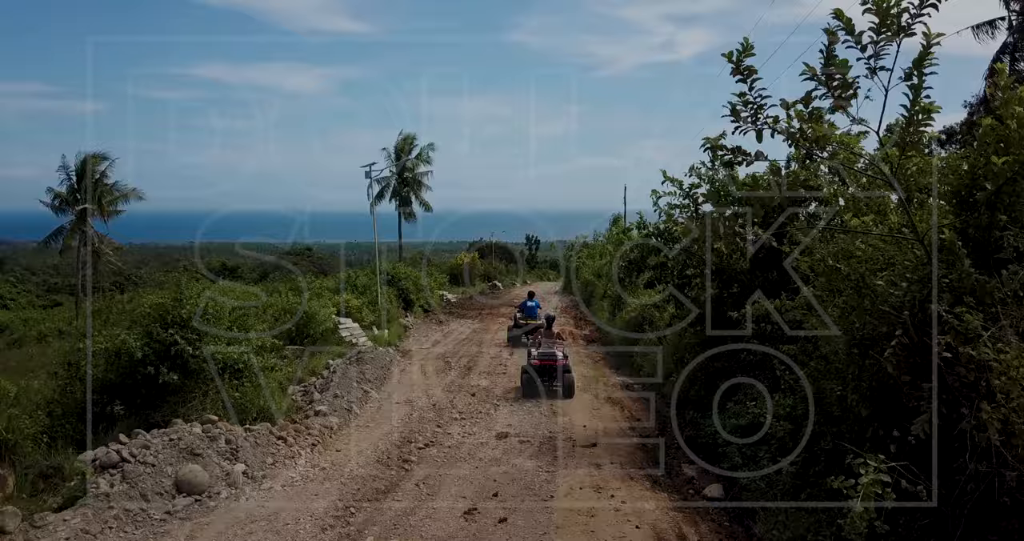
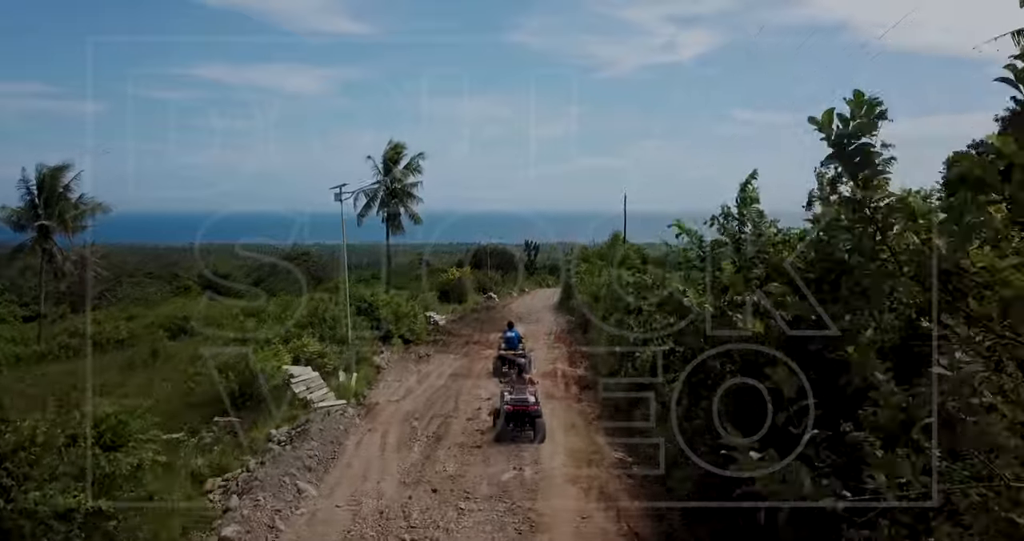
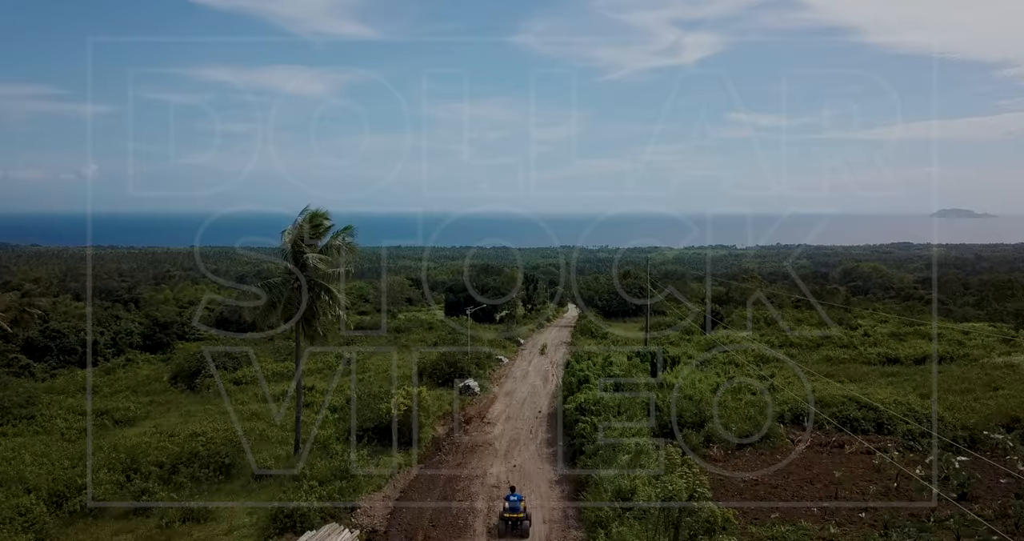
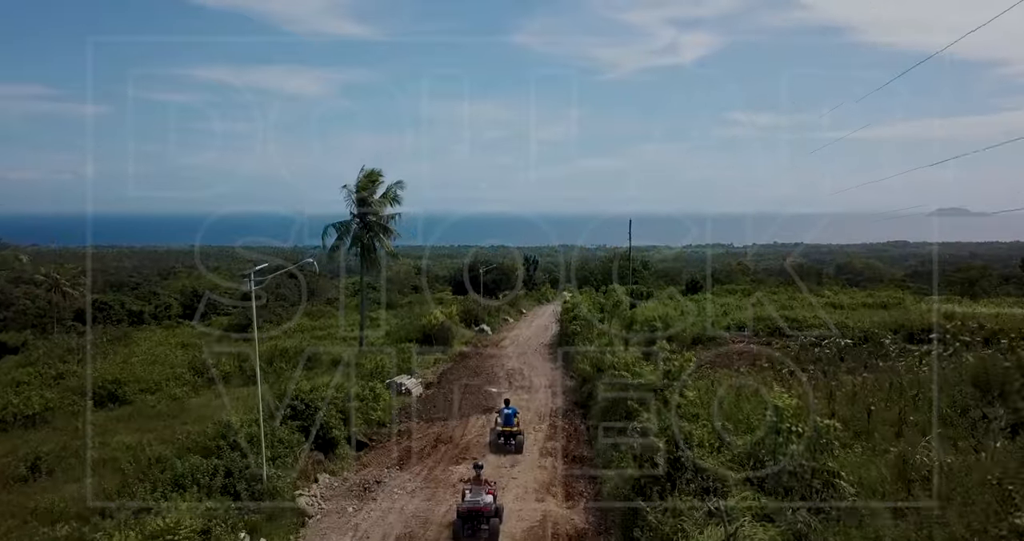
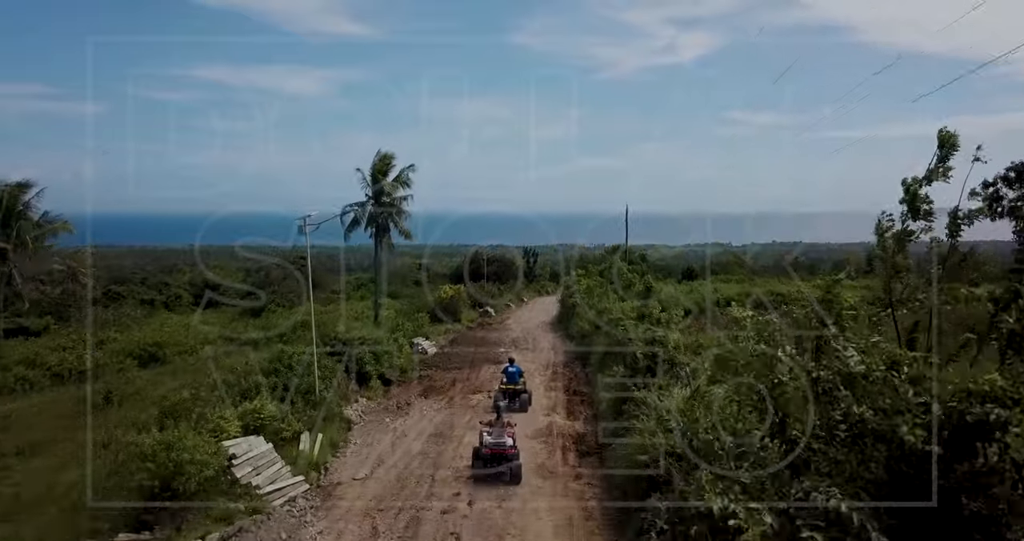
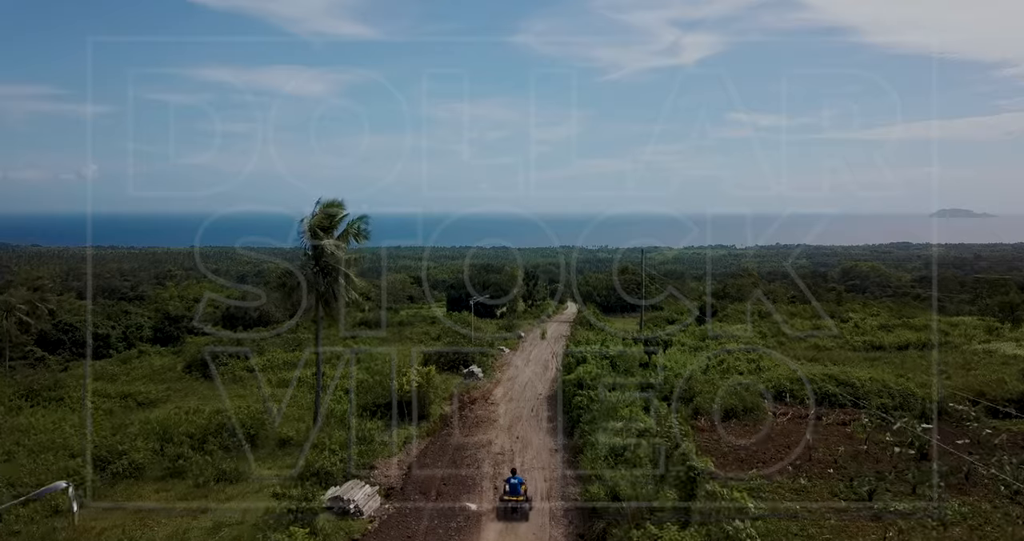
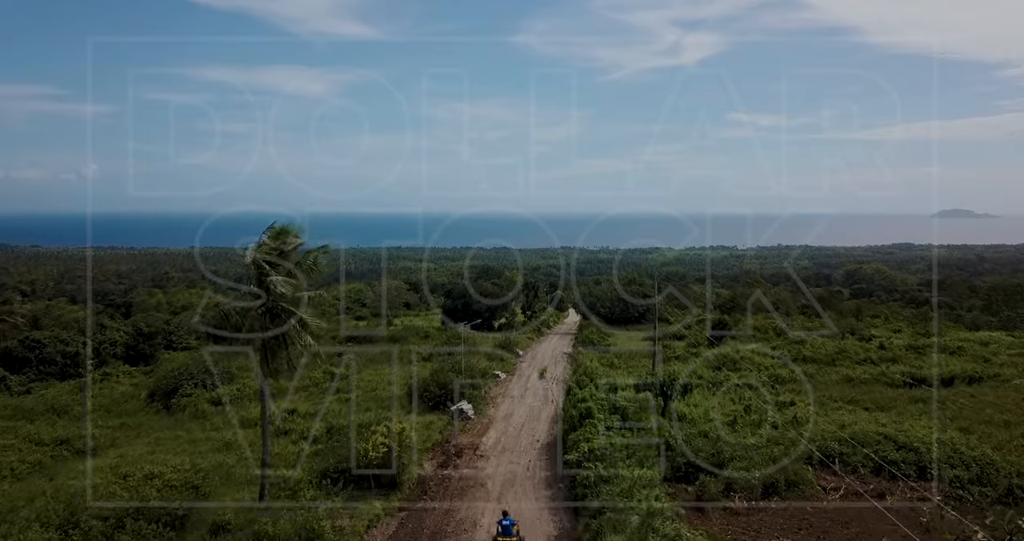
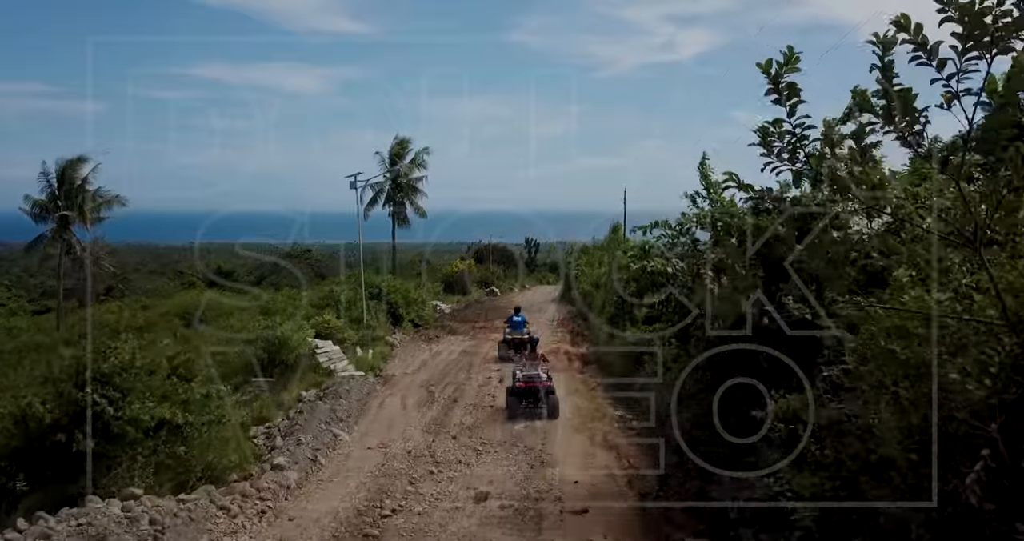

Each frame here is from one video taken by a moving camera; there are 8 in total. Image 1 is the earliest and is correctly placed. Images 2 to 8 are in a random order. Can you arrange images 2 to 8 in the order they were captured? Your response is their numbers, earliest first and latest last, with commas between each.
8, 2, 5, 4, 6, 3, 7
